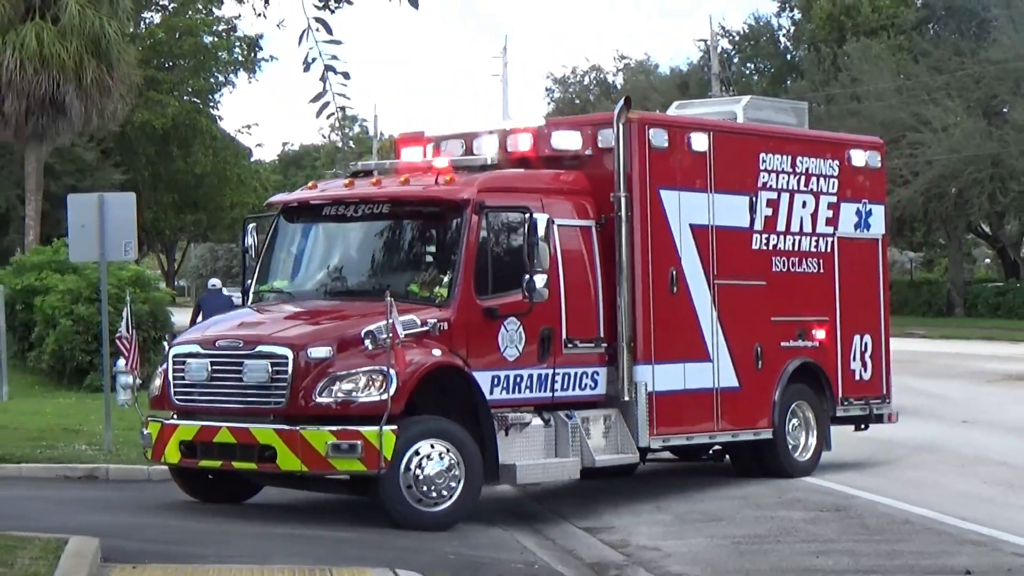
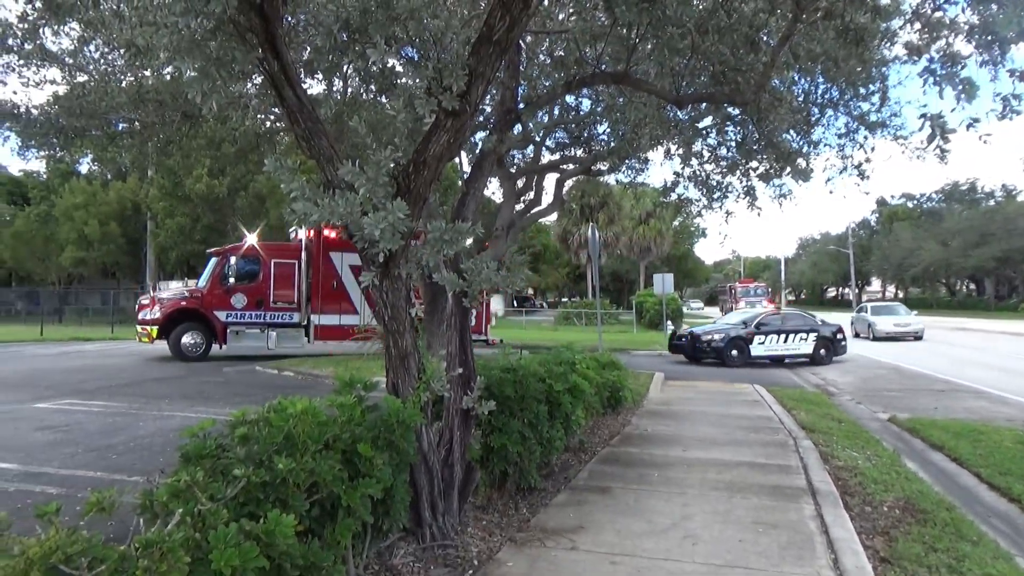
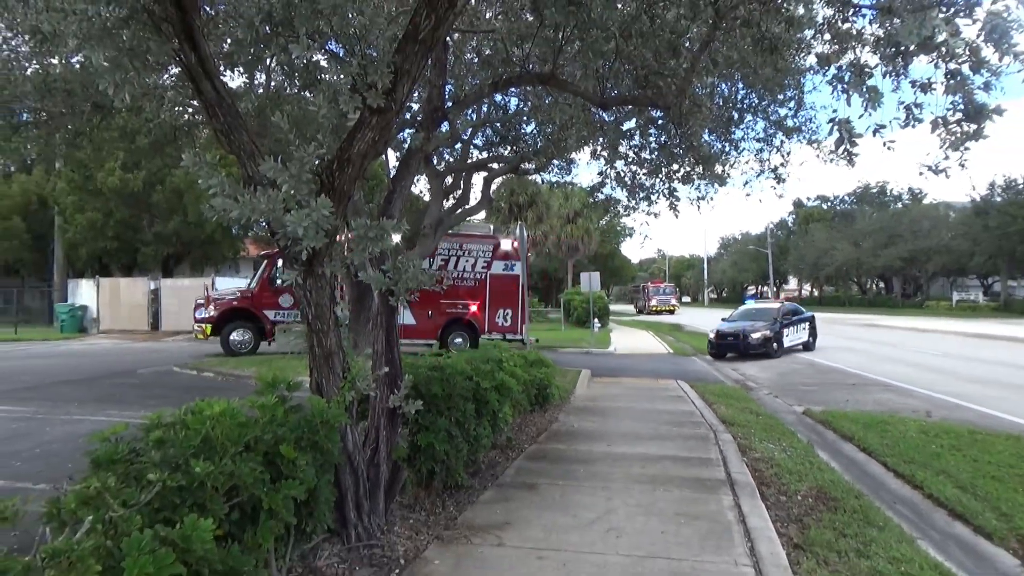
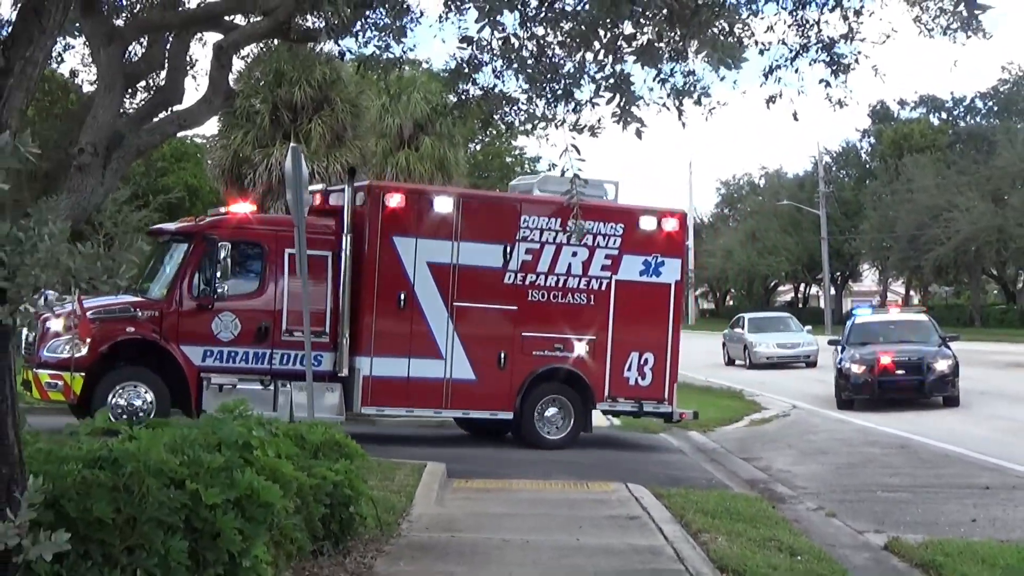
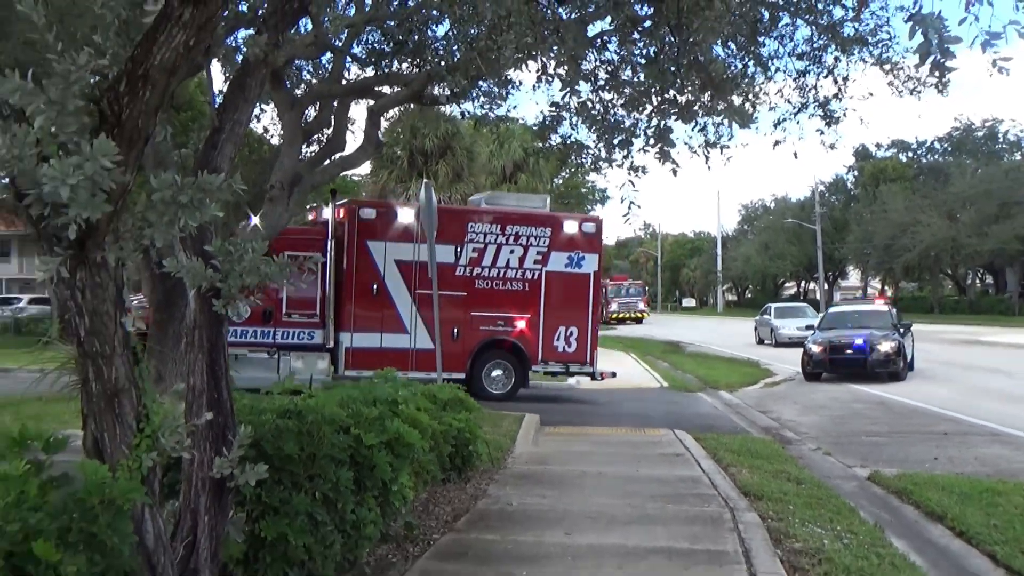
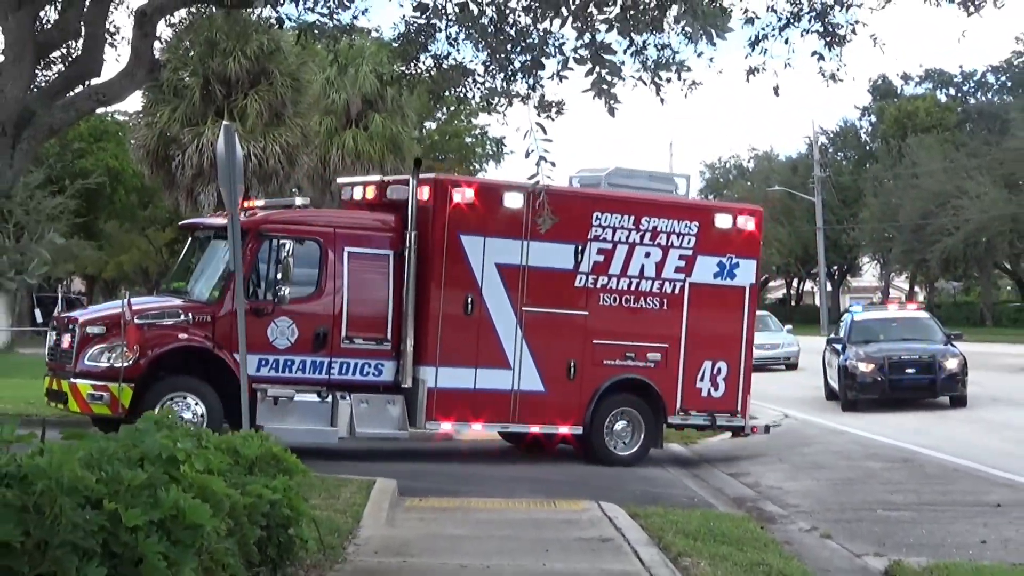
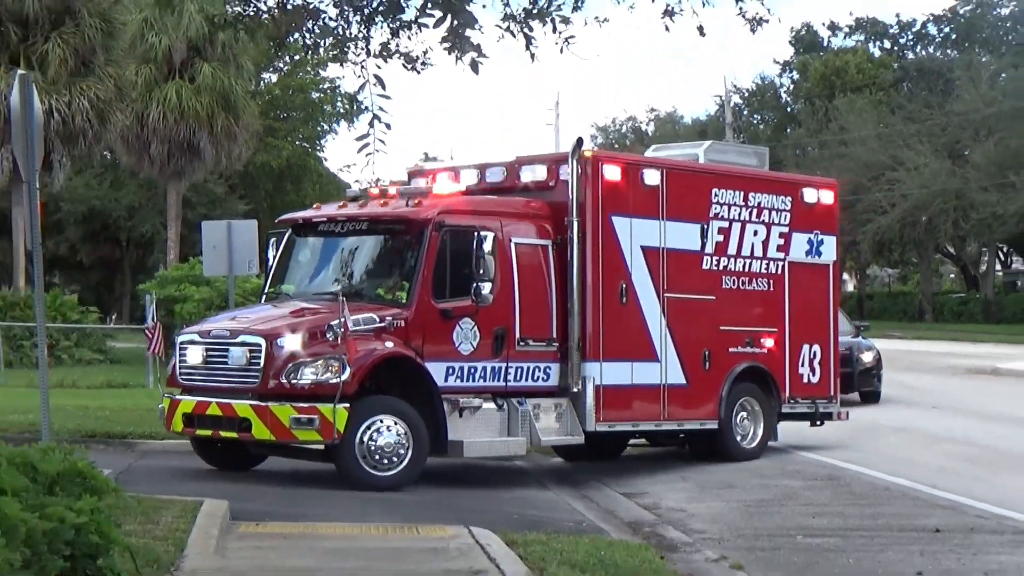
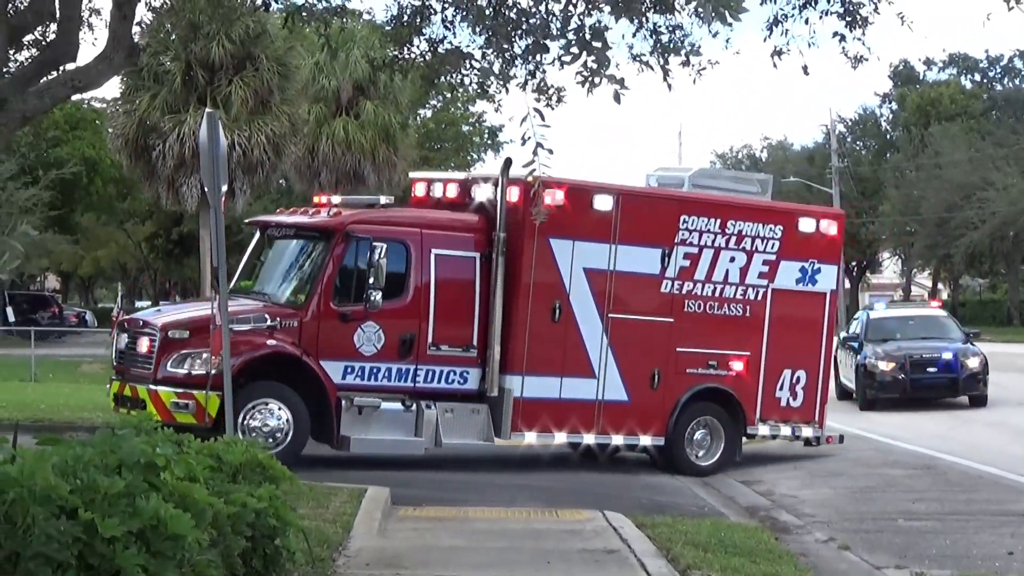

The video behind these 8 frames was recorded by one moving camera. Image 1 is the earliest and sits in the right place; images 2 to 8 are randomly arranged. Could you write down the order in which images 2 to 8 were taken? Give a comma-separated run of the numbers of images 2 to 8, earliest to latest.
7, 8, 6, 4, 5, 3, 2
